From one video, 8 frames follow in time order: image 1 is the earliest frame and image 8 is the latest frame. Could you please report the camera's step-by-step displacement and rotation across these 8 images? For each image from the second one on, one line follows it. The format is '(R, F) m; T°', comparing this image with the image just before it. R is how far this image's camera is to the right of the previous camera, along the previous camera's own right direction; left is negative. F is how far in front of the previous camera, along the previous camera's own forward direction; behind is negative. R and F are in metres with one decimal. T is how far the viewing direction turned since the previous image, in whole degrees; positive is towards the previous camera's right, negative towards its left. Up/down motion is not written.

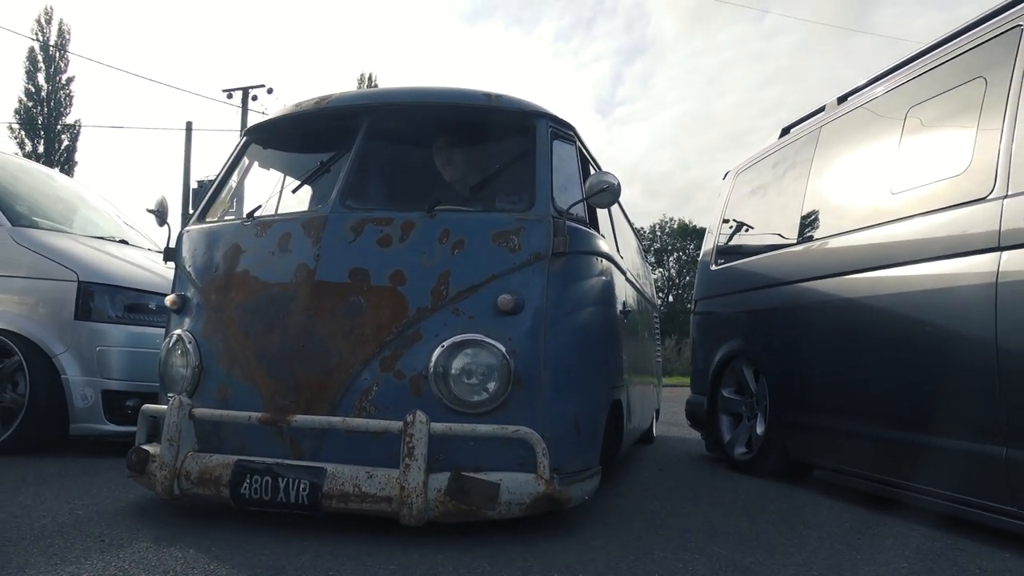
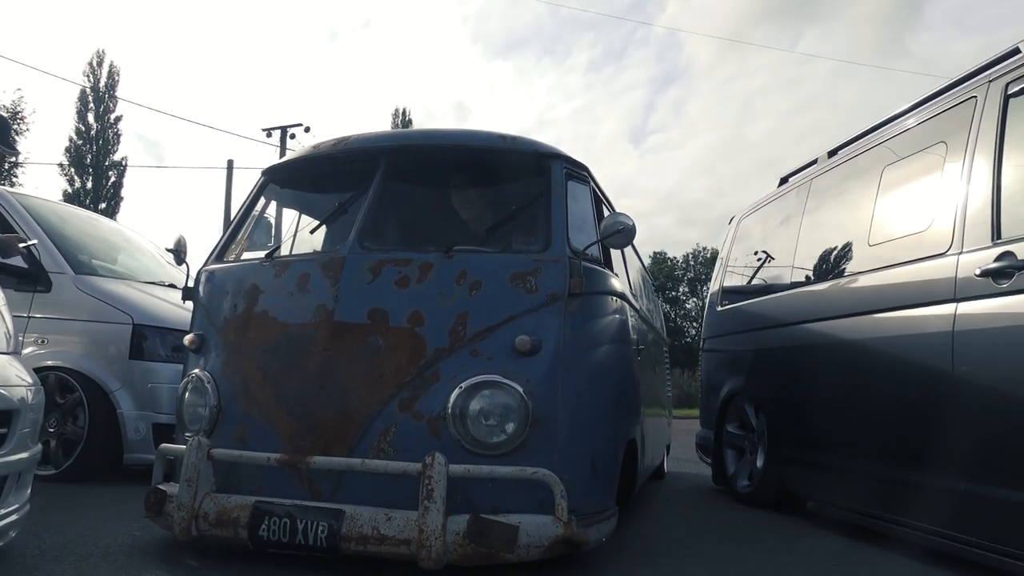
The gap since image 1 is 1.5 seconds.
(+0.1, 0.0) m; -2°
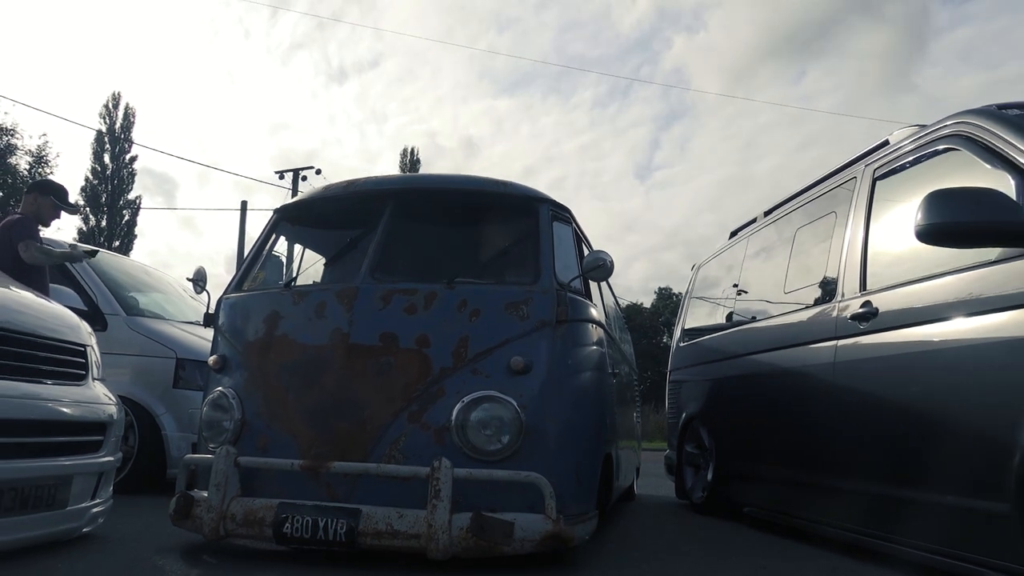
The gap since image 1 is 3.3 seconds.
(+0.1, -0.5) m; 0°
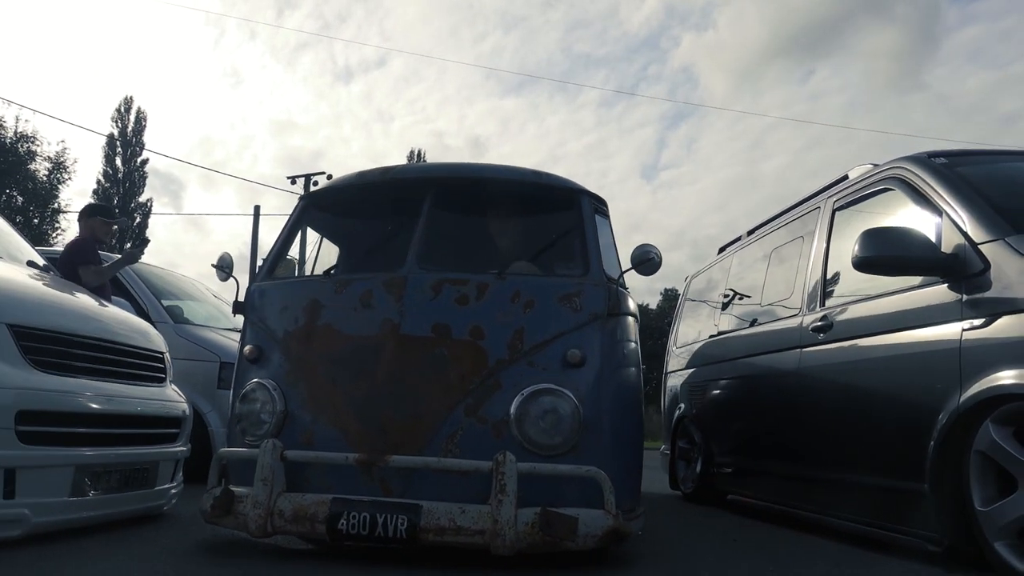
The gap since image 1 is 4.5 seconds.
(-0.2, +0.1) m; 0°
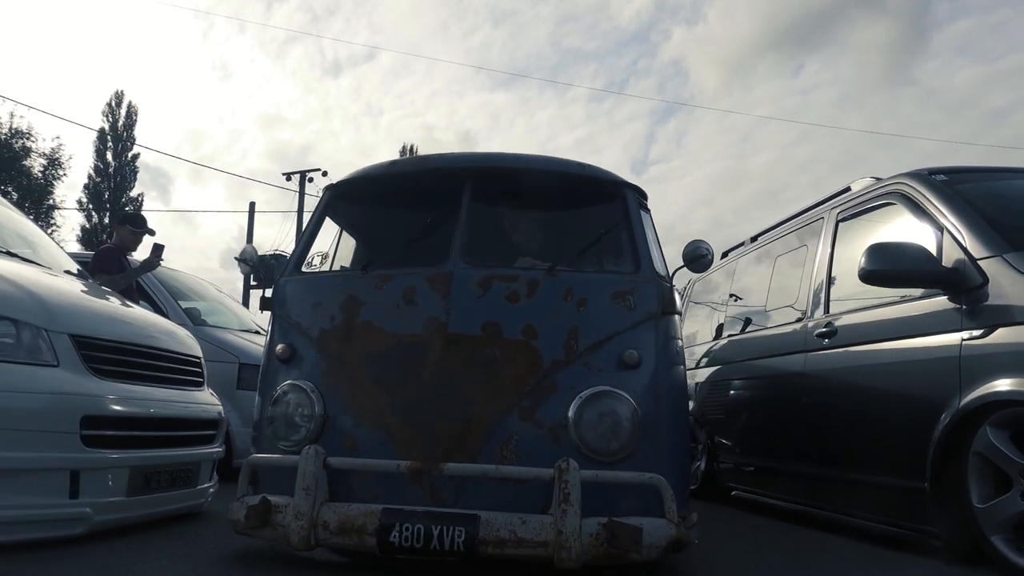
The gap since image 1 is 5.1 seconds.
(-0.3, +0.2) m; +1°
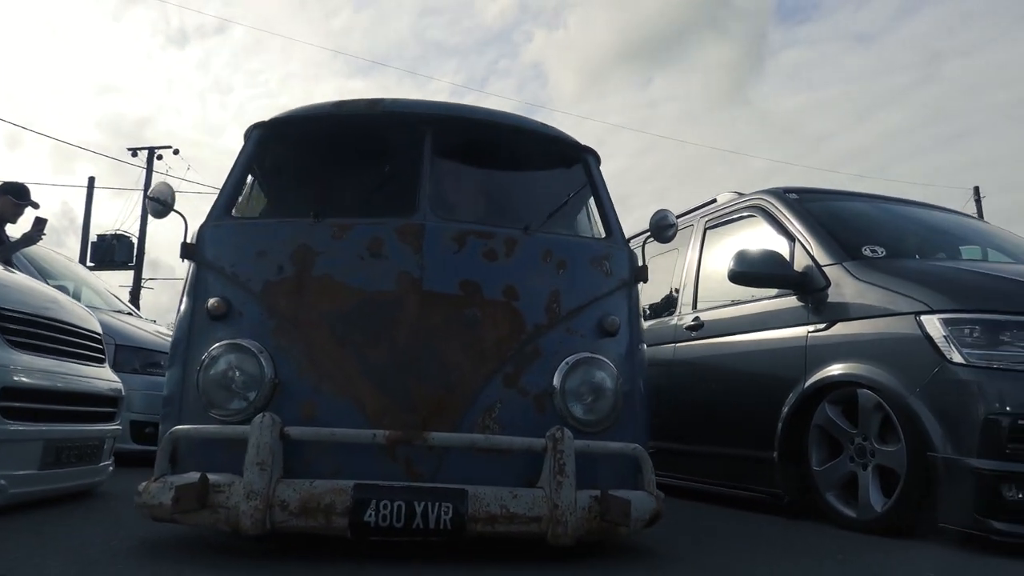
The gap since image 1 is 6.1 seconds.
(-0.5, +0.4) m; +10°
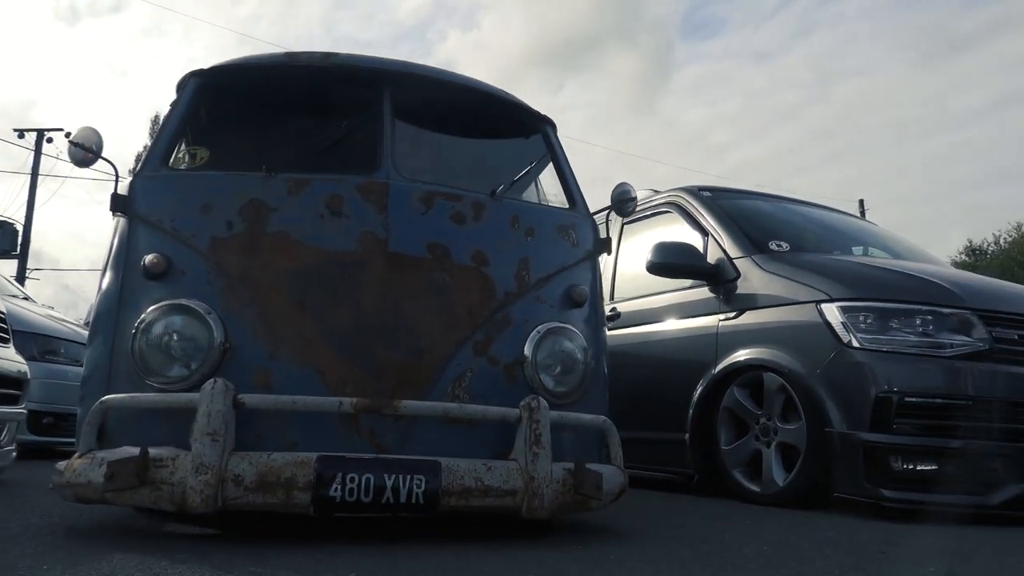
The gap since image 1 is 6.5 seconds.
(-0.2, +0.2) m; +6°
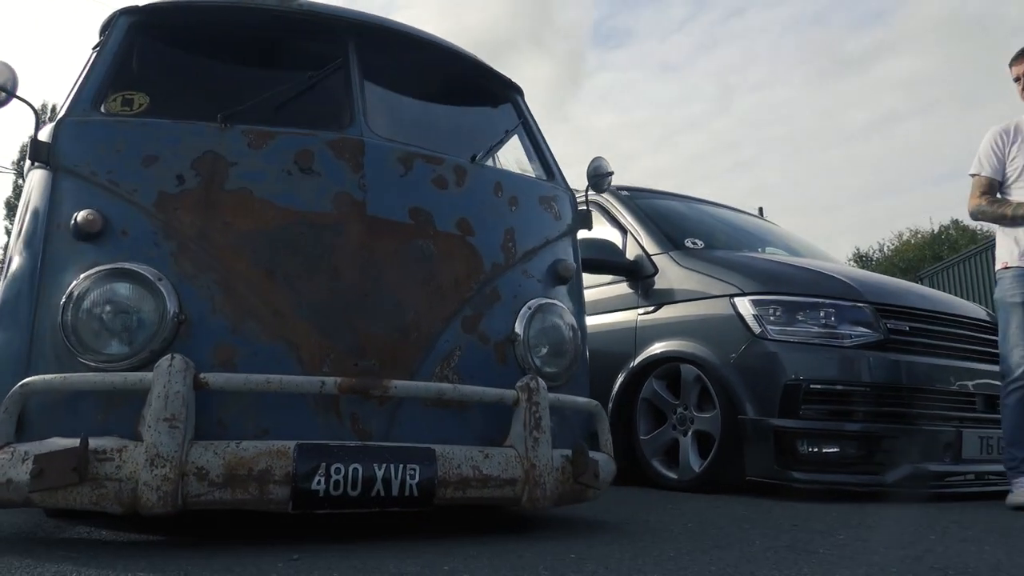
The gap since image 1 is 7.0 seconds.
(-0.4, +0.3) m; +8°
